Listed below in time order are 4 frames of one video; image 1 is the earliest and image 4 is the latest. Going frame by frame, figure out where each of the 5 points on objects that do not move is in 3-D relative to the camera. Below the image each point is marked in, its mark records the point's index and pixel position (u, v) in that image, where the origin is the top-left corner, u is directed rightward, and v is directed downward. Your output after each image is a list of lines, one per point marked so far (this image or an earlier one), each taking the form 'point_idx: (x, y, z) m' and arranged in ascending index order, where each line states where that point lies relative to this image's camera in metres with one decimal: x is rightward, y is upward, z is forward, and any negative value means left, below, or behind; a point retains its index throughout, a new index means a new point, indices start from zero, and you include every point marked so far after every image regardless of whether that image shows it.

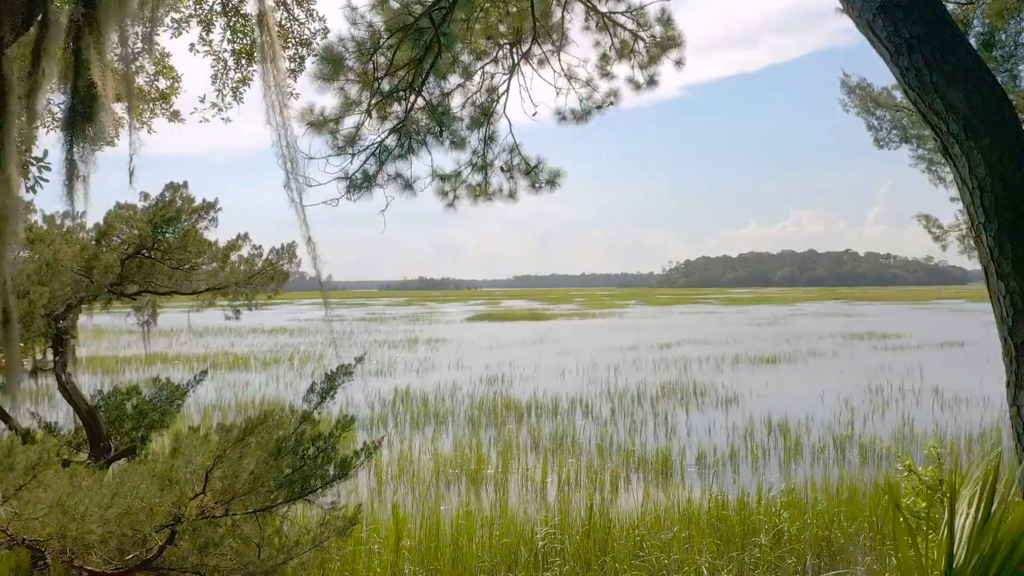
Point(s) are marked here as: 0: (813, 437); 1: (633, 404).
0: (+4.6, -2.3, +9.3) m
1: (+2.3, -2.2, +11.6) m
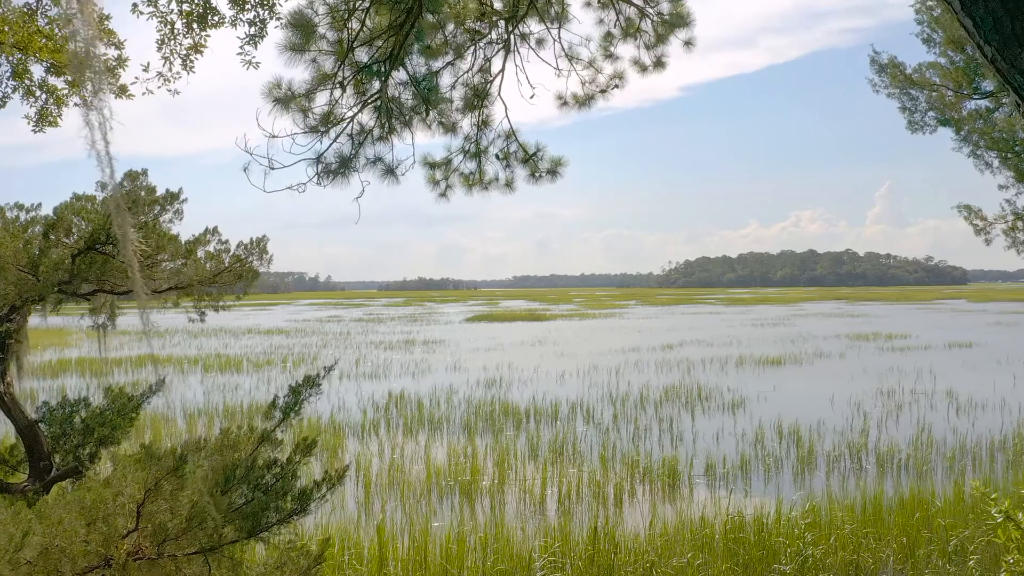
0: (+4.6, -2.3, +8.8) m
1: (+2.3, -2.2, +11.1) m
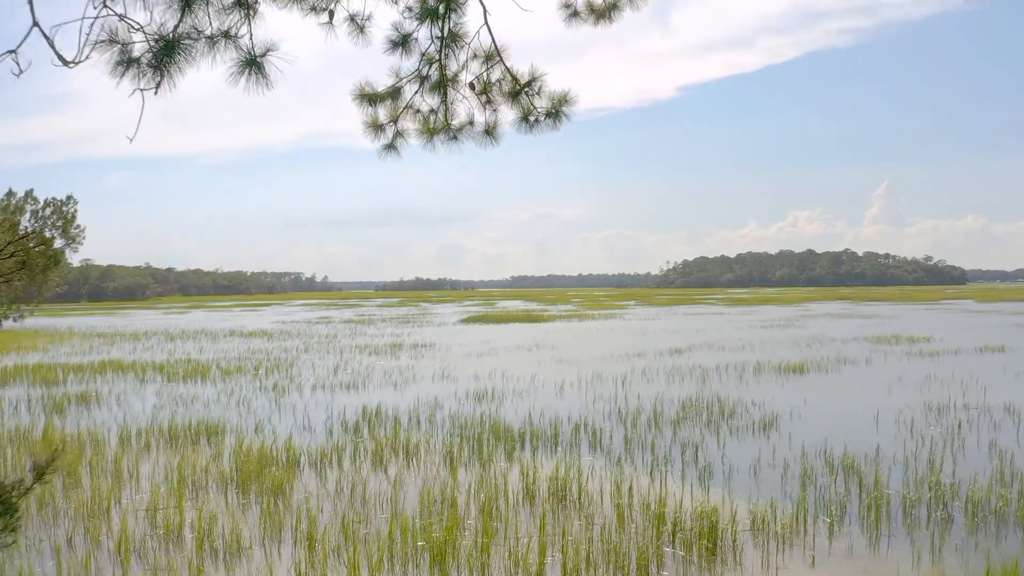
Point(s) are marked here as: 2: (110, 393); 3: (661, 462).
0: (+4.5, -2.3, +7.1) m
1: (+2.2, -2.2, +9.4) m
2: (-10.0, -2.6, +15.1) m
3: (+1.9, -2.2, +7.7) m
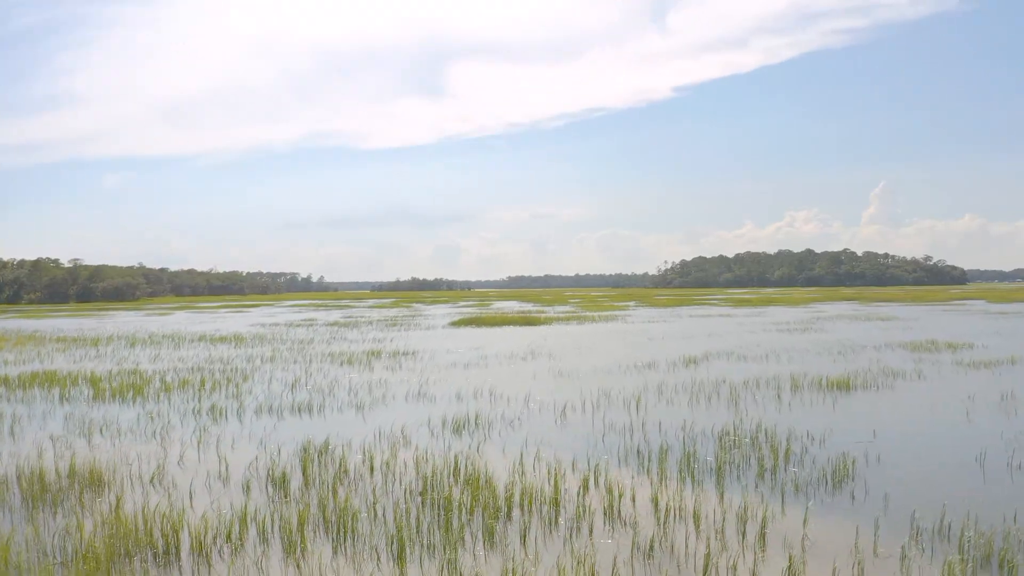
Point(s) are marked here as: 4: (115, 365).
0: (+4.3, -2.3, +4.5) m
1: (+2.0, -2.2, +6.8) m
2: (-10.3, -2.6, +12.5) m
3: (+1.7, -2.2, +5.1) m
4: (-12.9, -2.5, +19.8) m
